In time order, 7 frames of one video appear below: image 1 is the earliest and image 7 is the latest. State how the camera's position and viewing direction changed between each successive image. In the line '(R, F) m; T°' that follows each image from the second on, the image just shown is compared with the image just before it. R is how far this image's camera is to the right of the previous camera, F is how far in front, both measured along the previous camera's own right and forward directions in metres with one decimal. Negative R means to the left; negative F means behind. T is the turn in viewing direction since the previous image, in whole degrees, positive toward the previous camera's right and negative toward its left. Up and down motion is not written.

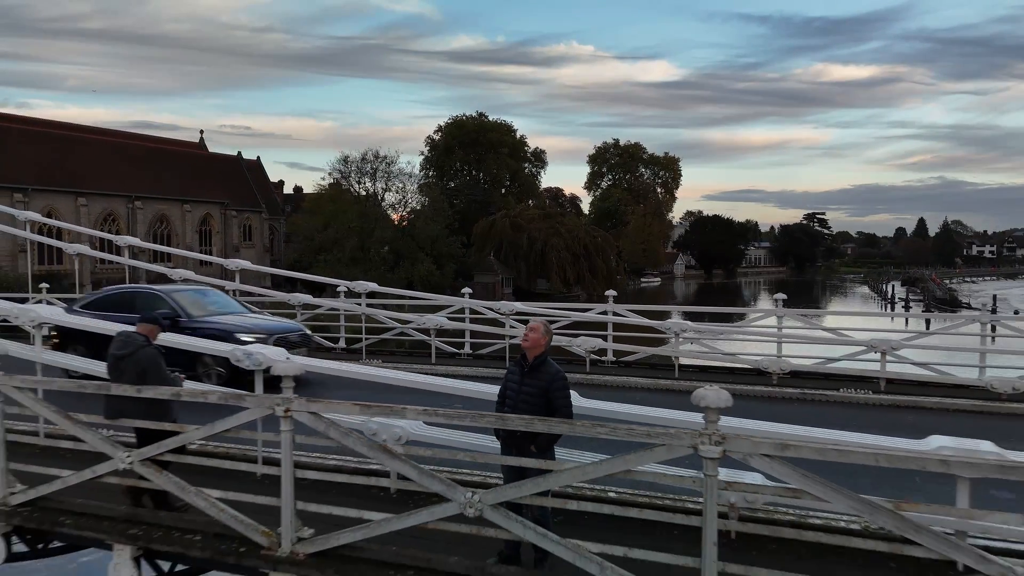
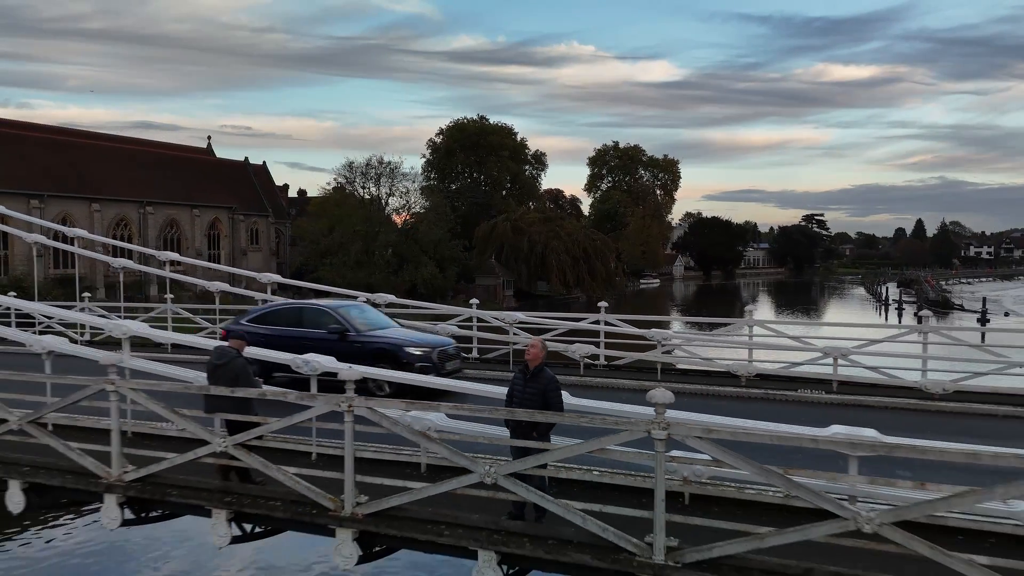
(0.0, -0.9) m; 0°
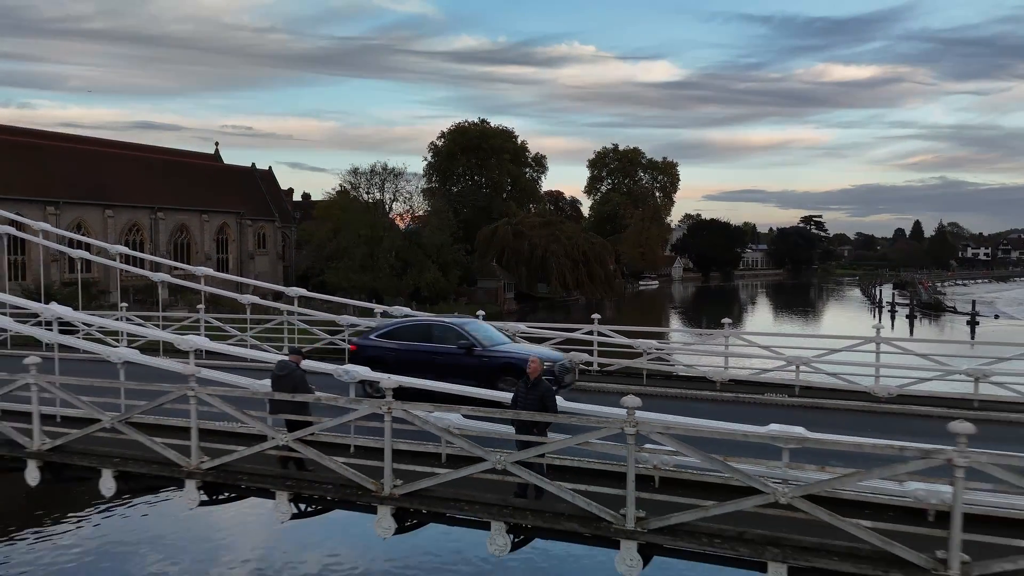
(0.0, -1.0) m; 0°
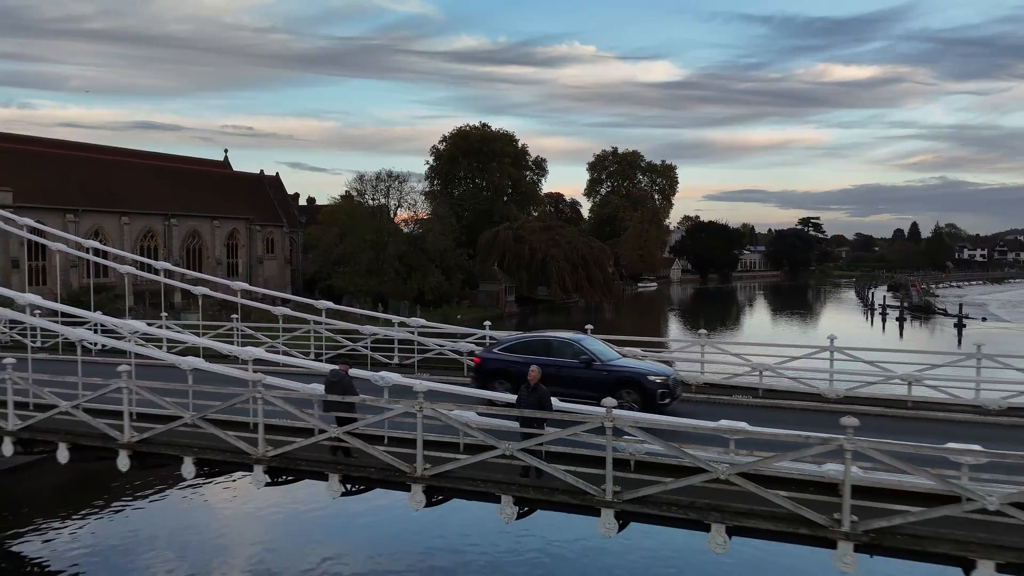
(0.0, -1.3) m; 0°
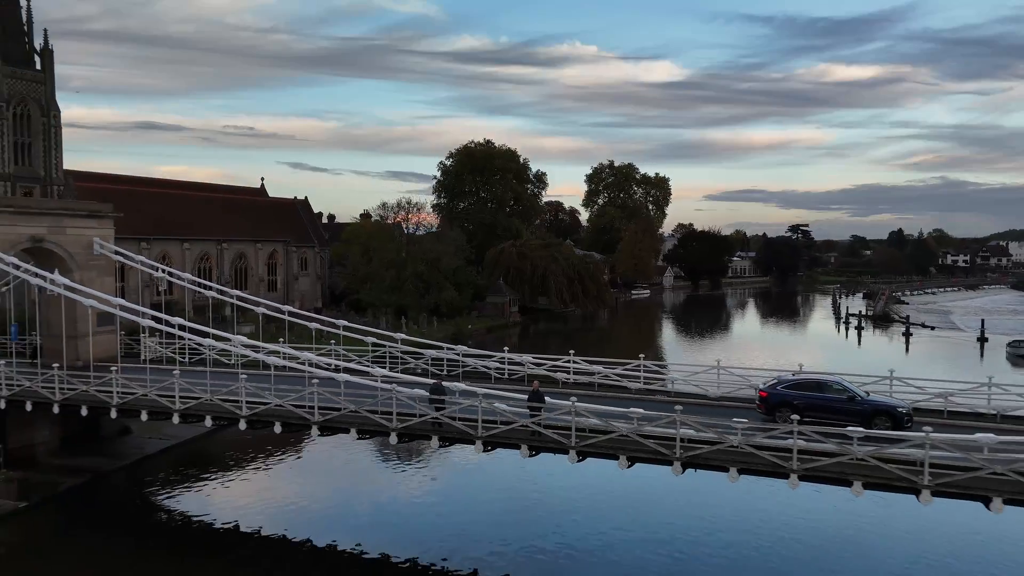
(-0.2, -5.9) m; 0°
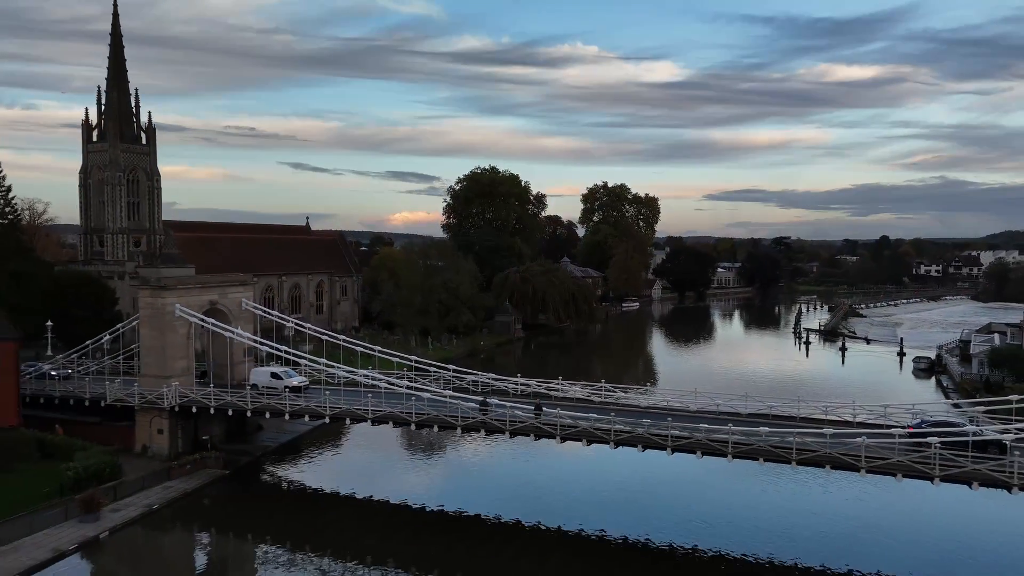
(-0.3, -9.9) m; 0°
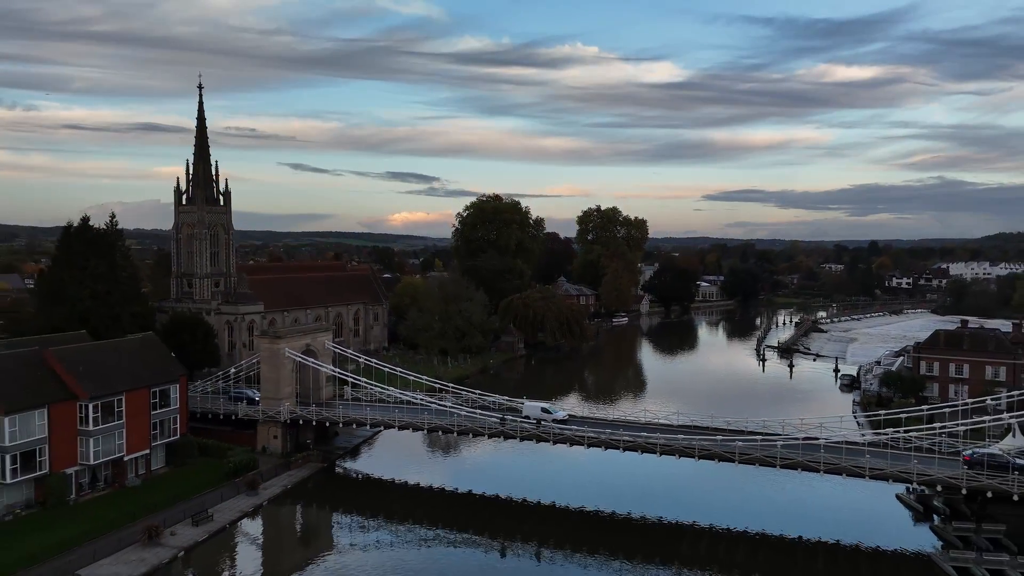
(-0.3, -11.7) m; 0°
